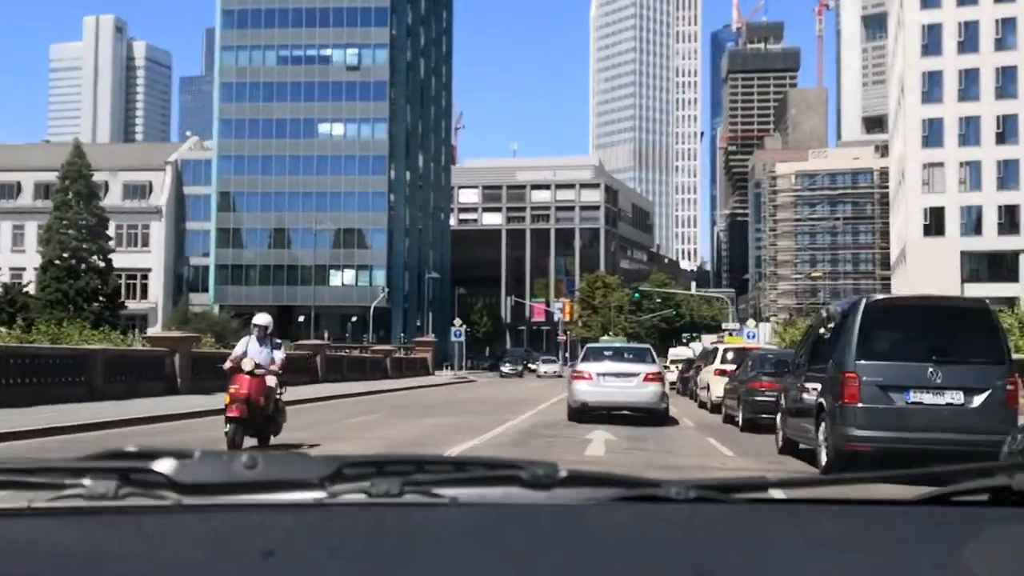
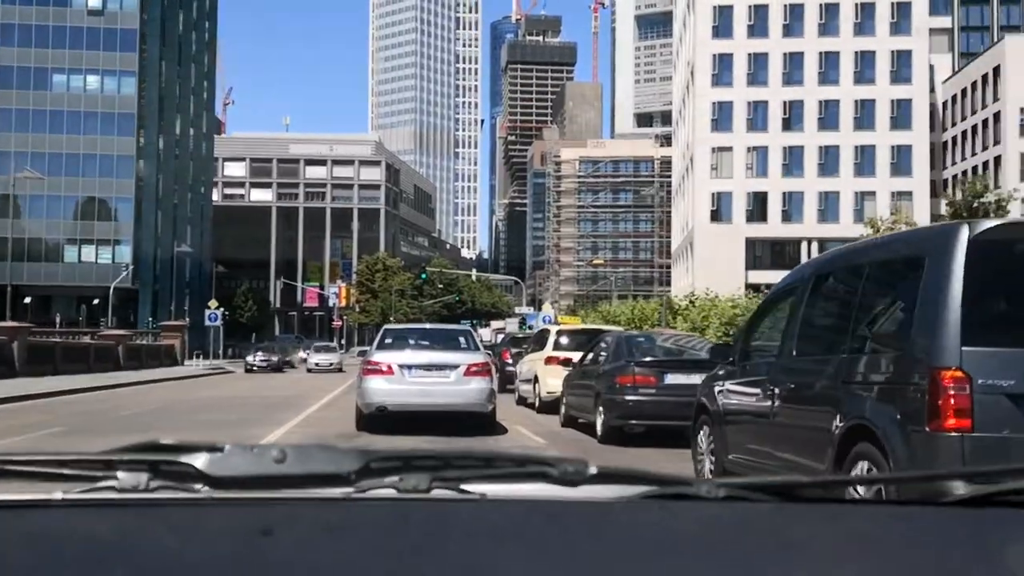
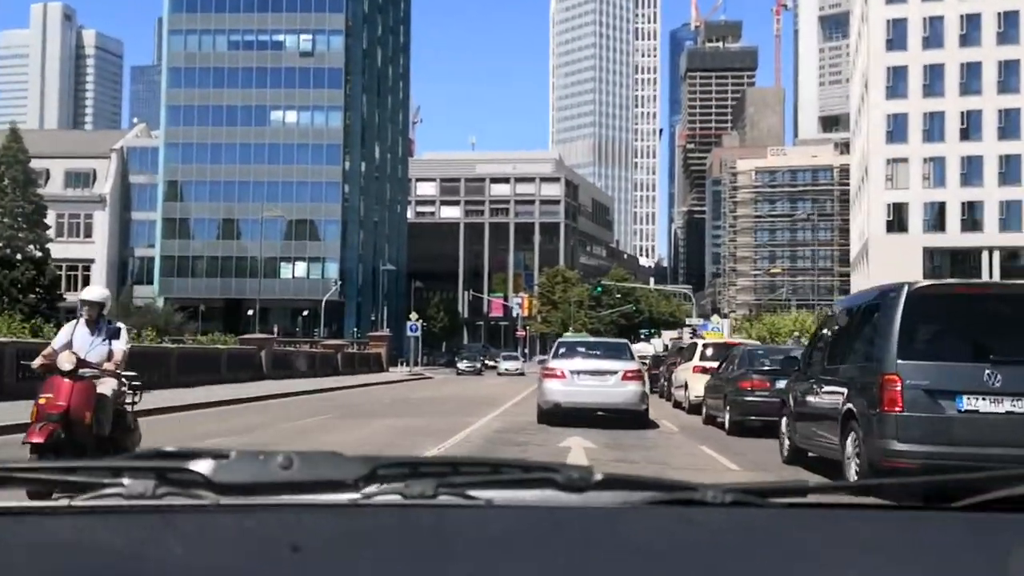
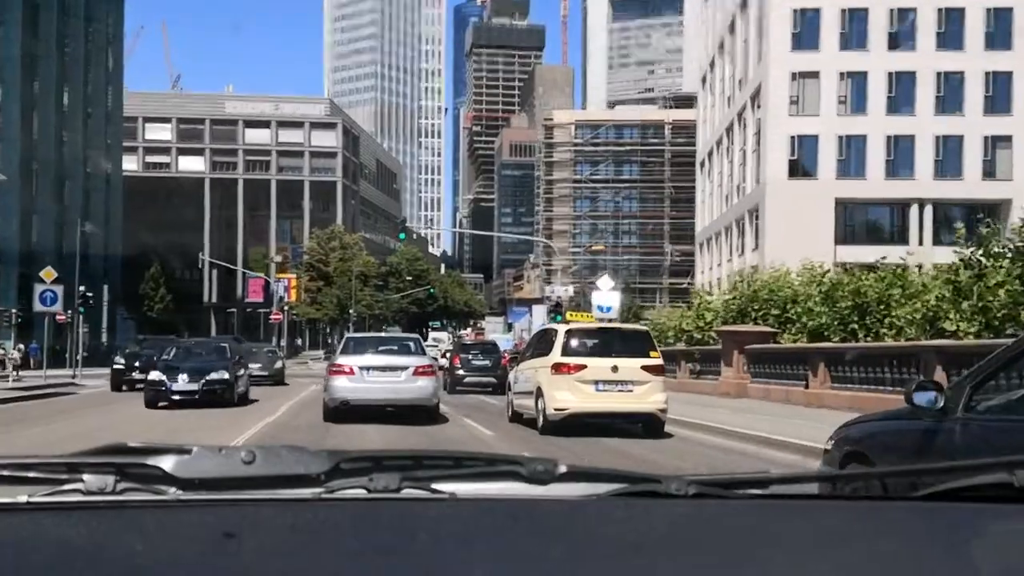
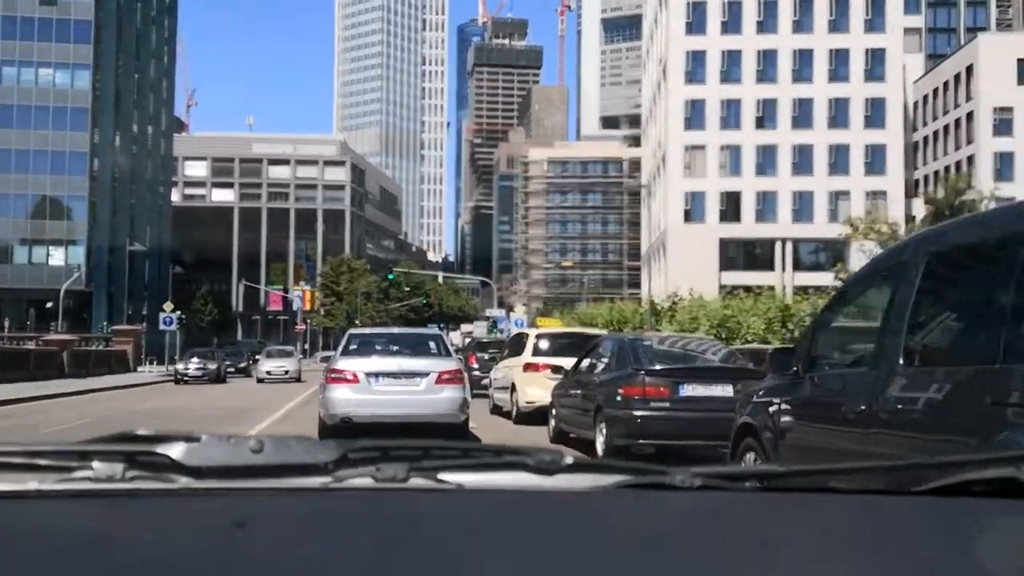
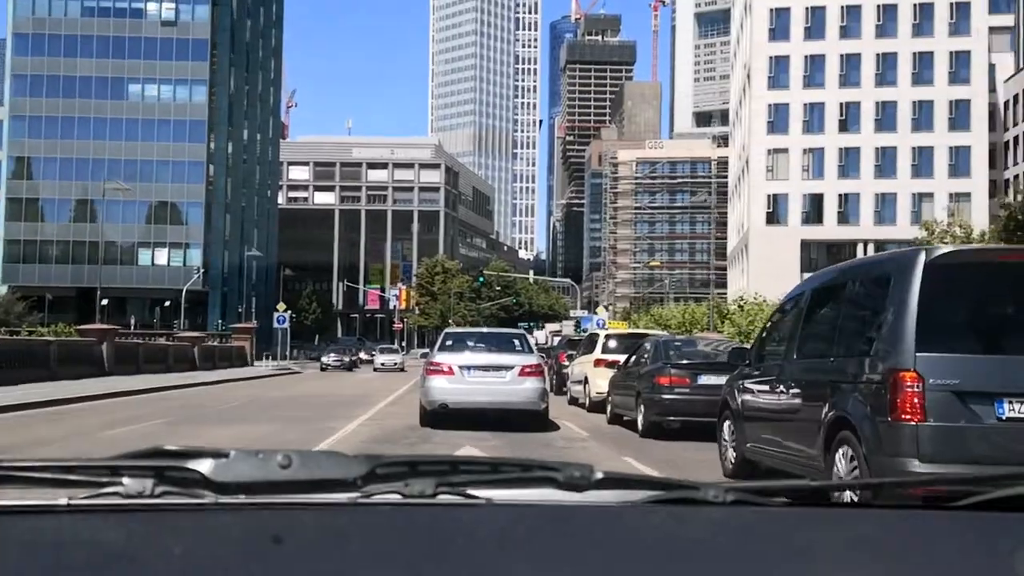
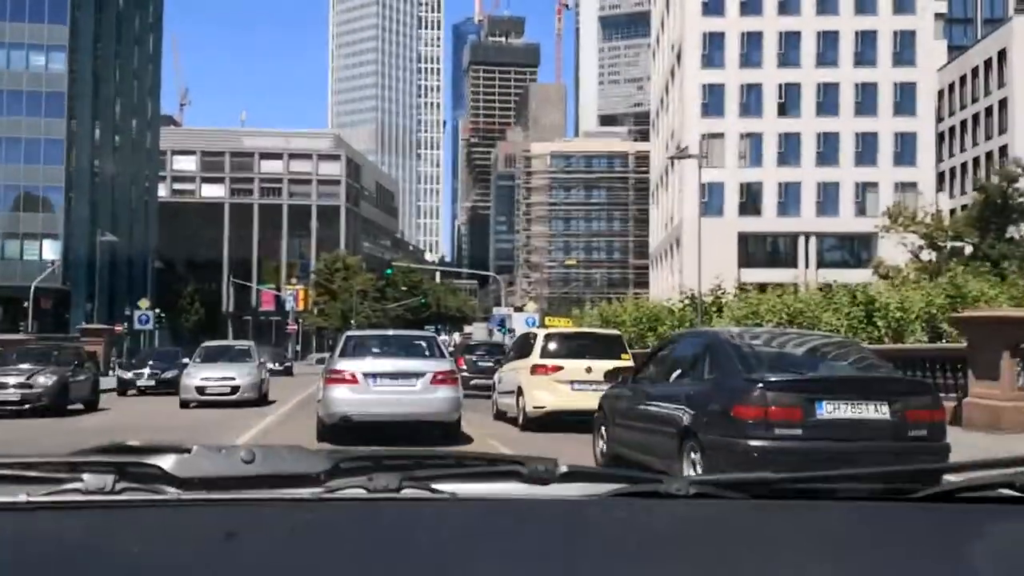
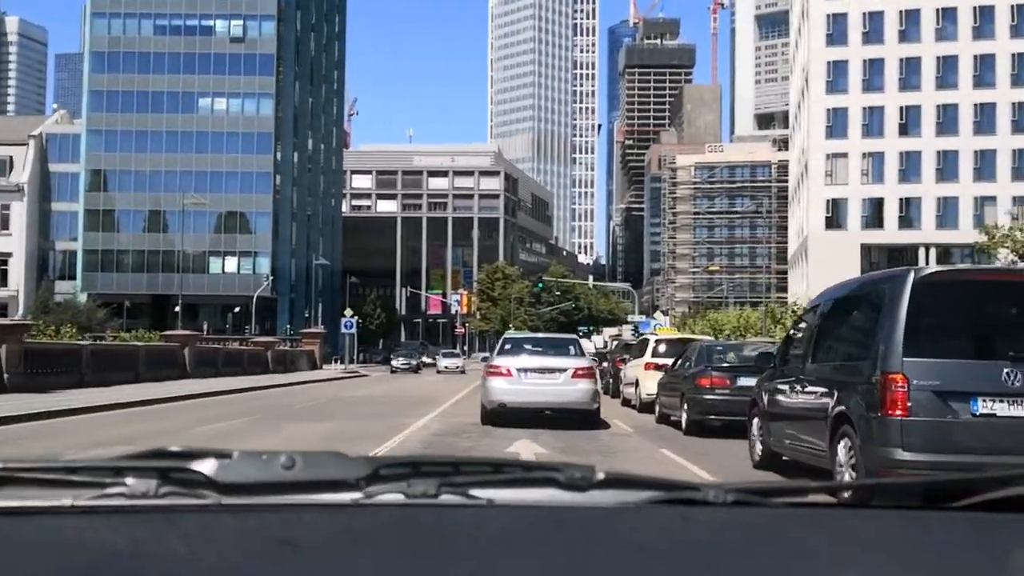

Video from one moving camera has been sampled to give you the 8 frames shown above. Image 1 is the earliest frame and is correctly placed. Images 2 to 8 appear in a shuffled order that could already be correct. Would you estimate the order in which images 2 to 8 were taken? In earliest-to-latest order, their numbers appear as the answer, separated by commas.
3, 8, 6, 2, 5, 7, 4
